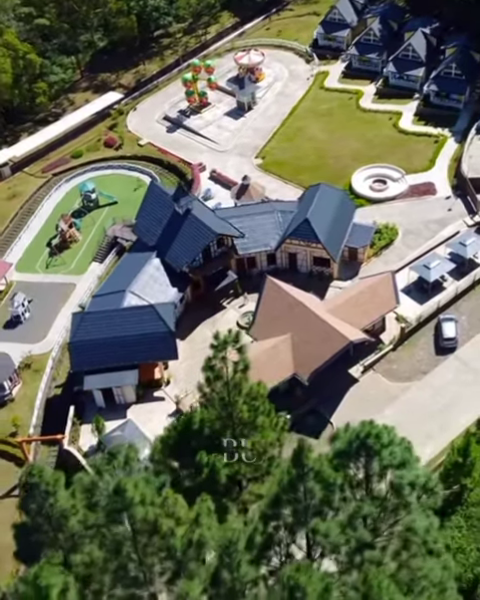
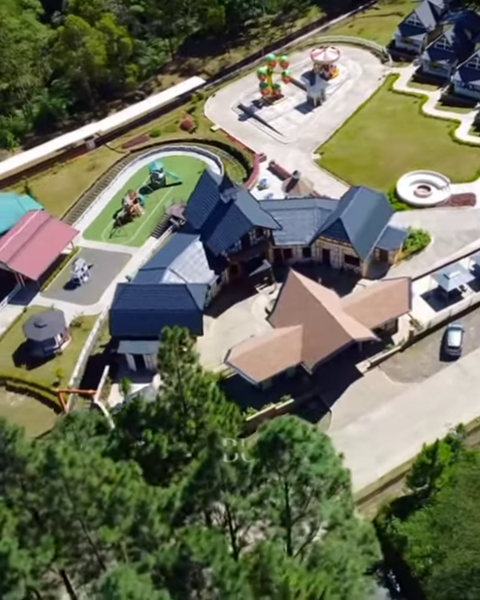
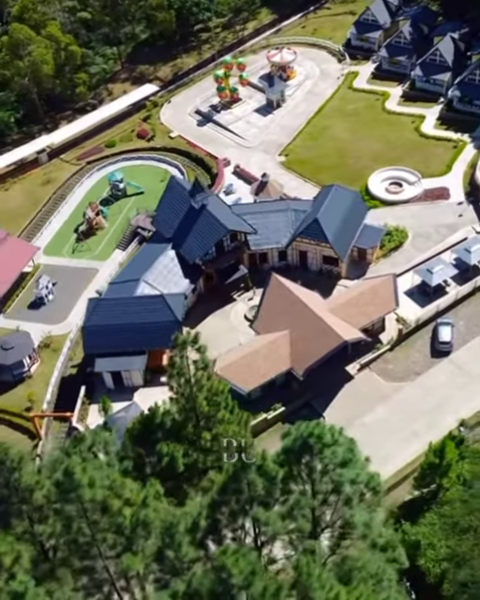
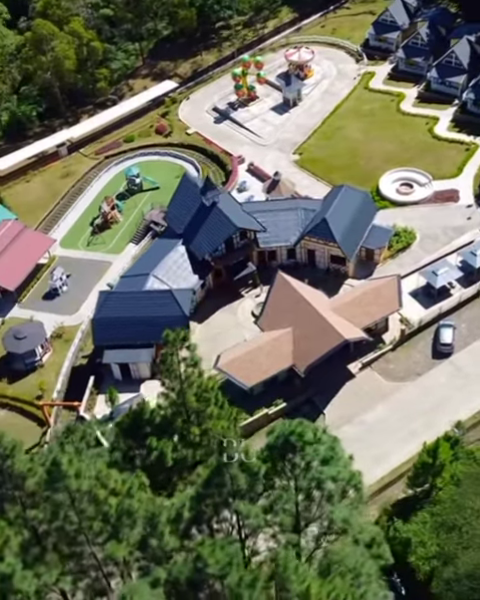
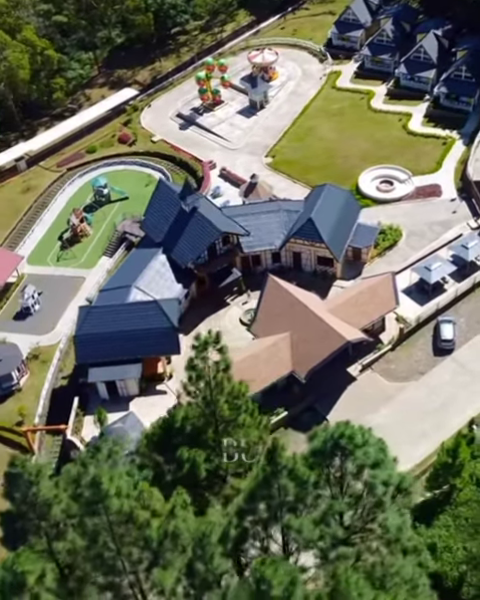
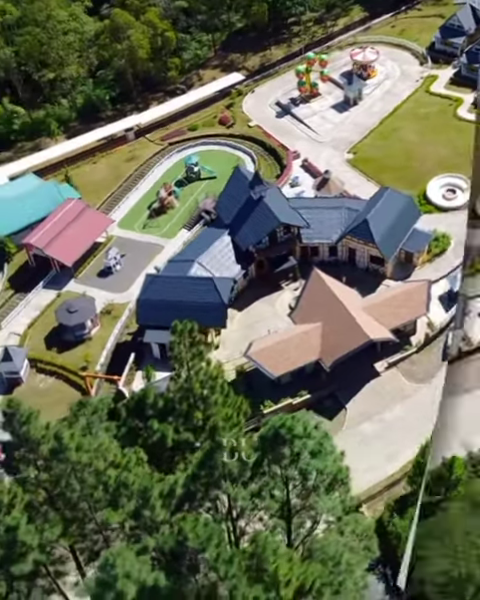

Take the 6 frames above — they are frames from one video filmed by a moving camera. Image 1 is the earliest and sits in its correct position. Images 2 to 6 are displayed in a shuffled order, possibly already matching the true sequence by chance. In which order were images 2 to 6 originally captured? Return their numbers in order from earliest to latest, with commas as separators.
5, 3, 4, 2, 6
